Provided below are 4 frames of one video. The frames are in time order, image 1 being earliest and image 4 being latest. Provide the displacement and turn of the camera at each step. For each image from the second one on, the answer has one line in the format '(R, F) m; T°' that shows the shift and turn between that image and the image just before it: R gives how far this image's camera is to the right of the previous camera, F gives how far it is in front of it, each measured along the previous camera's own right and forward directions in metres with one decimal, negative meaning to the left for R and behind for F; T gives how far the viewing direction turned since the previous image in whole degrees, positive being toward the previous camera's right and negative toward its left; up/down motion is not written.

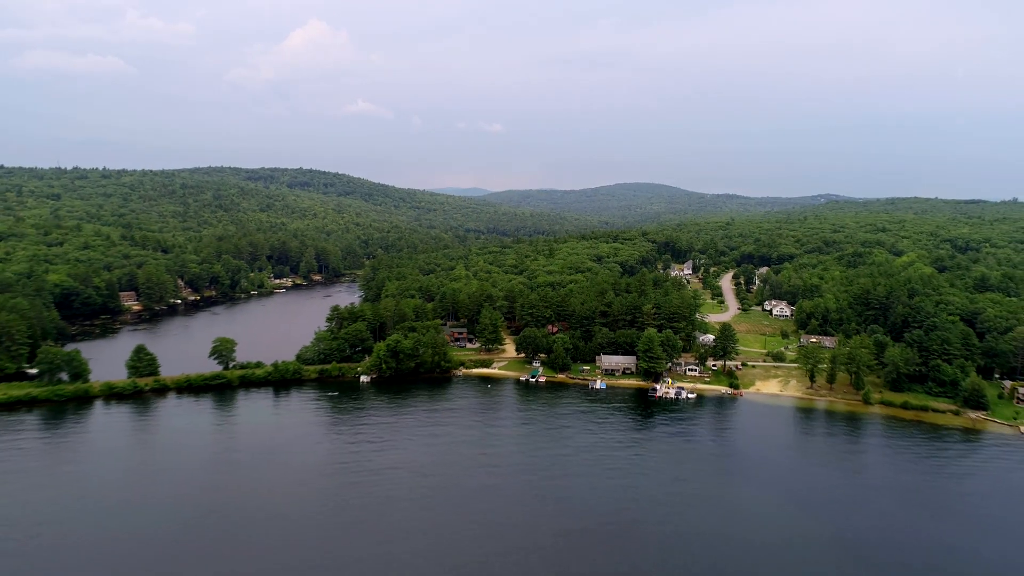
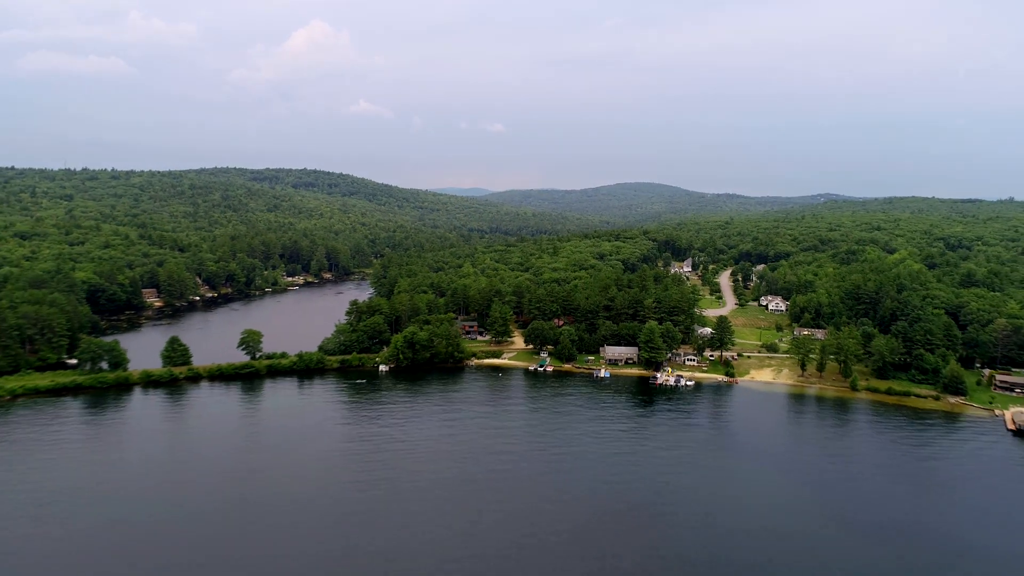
(-0.2, -1.2) m; 0°
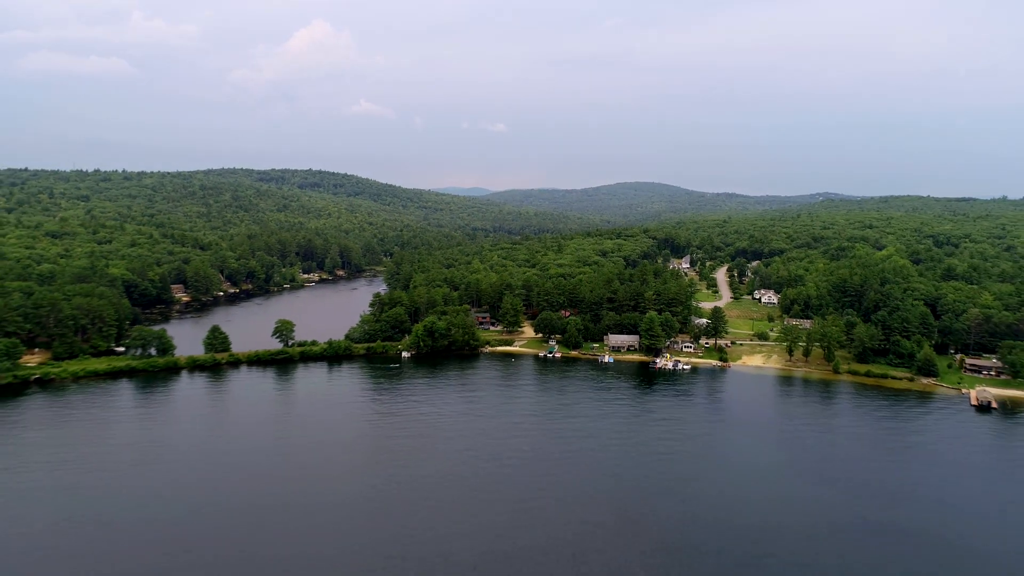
(-0.3, -1.7) m; 0°
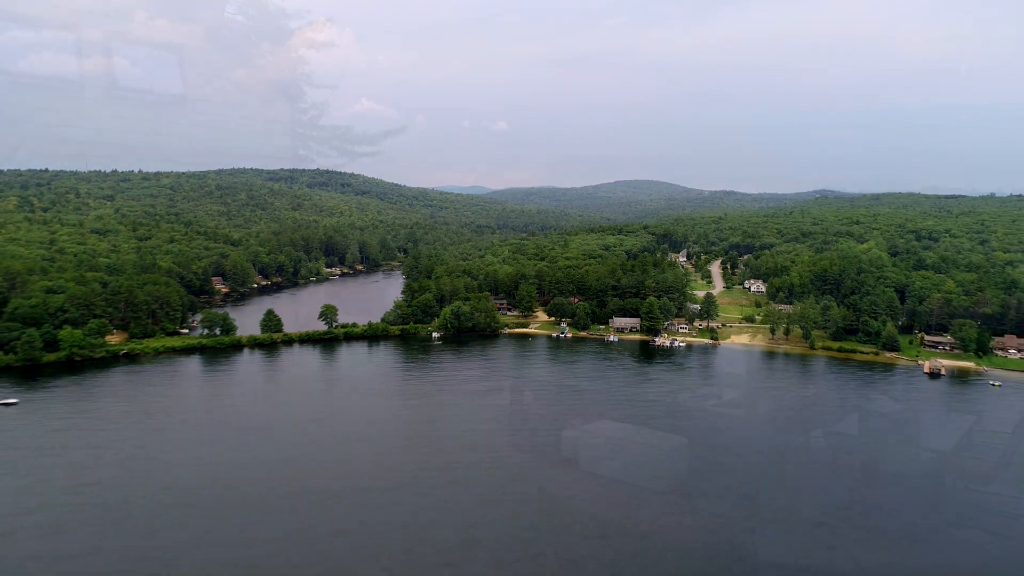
(-0.6, -2.9) m; 0°
